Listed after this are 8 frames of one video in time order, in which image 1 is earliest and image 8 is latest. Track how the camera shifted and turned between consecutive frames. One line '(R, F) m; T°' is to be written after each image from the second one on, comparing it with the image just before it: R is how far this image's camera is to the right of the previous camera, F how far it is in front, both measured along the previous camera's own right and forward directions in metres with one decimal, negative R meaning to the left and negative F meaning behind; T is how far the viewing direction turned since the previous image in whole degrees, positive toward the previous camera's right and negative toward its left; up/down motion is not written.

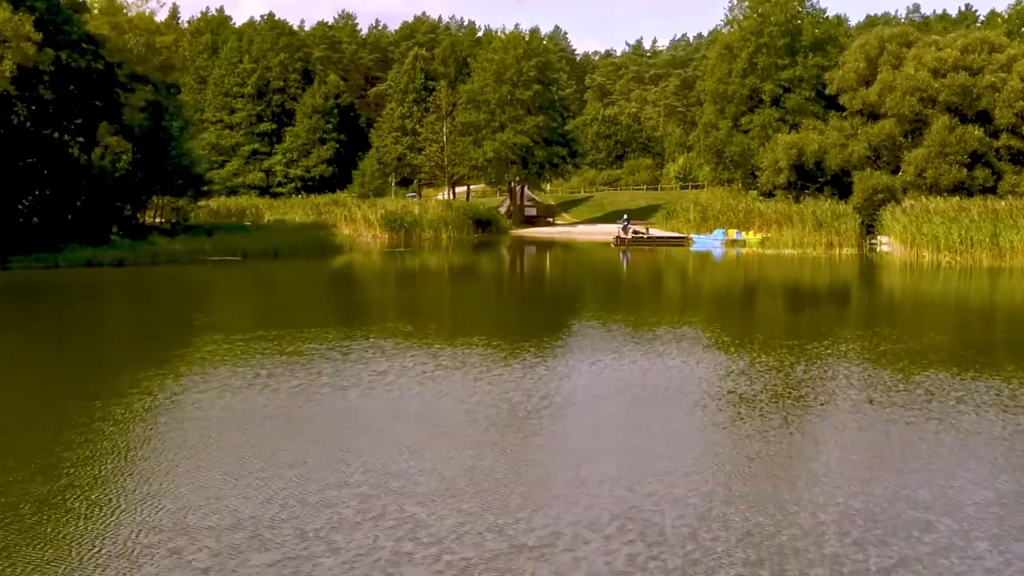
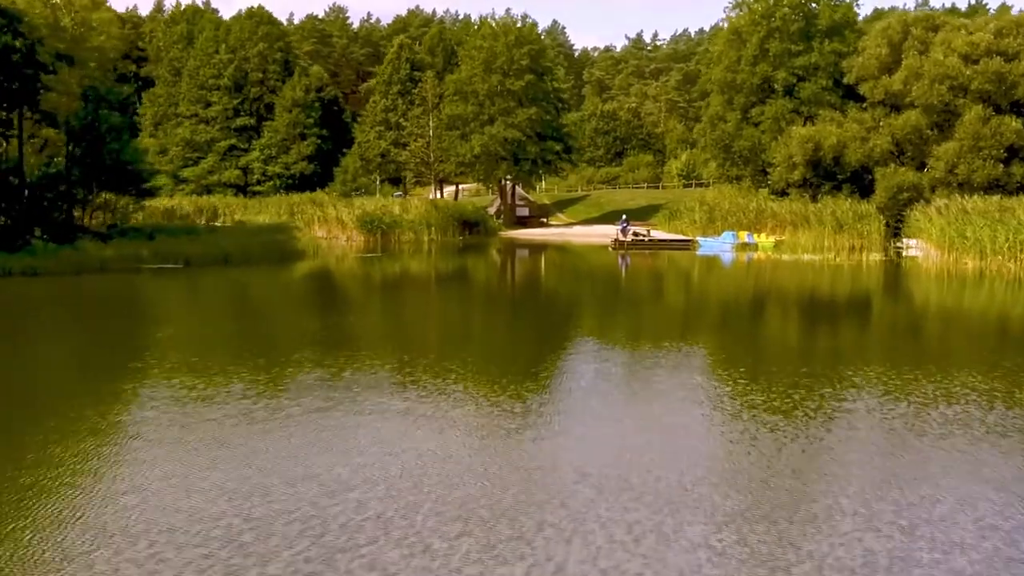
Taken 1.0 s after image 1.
(+0.6, +4.1) m; 0°
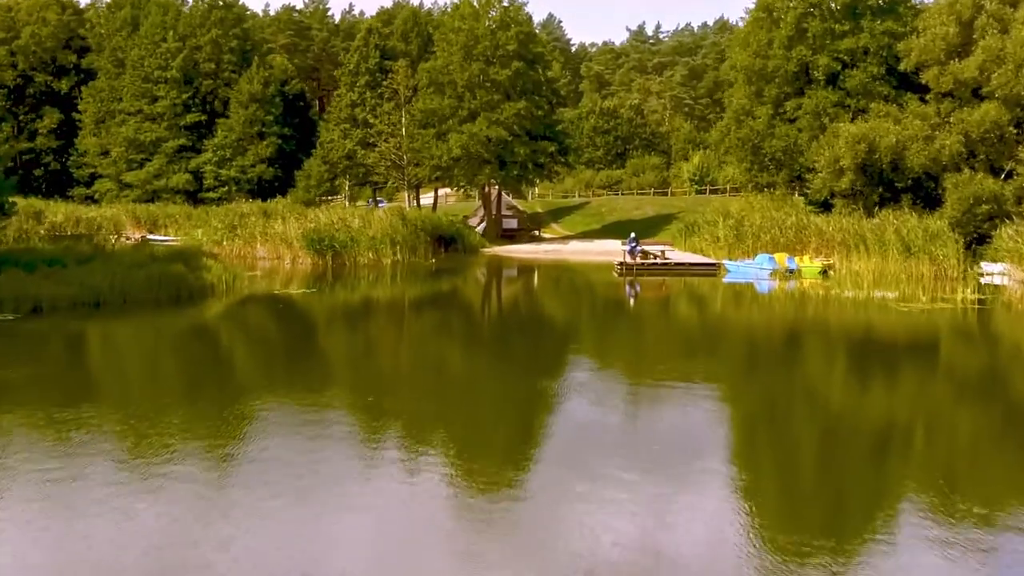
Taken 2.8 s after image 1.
(+0.6, +7.9) m; 0°
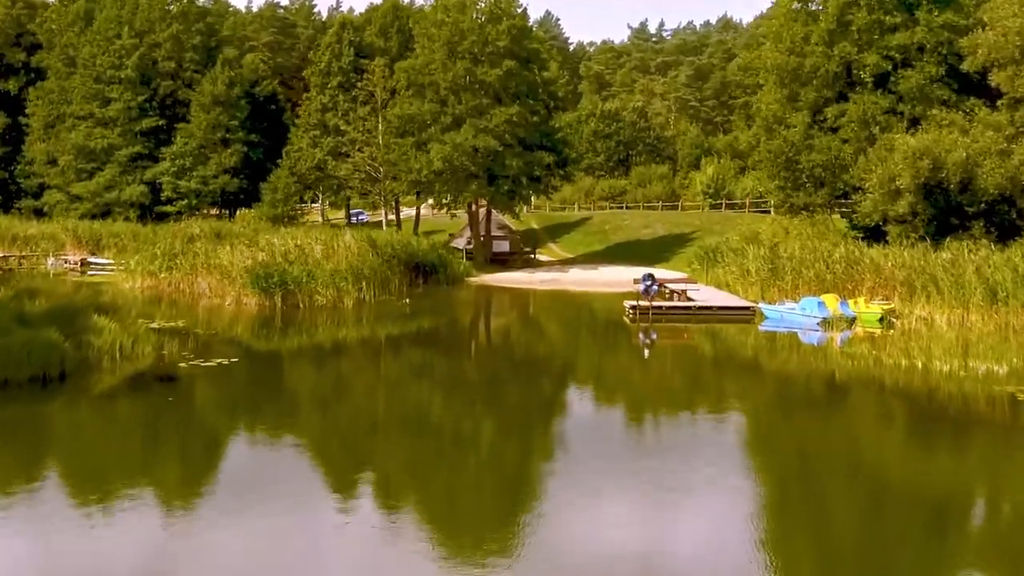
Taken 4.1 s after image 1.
(+0.2, +5.8) m; 0°
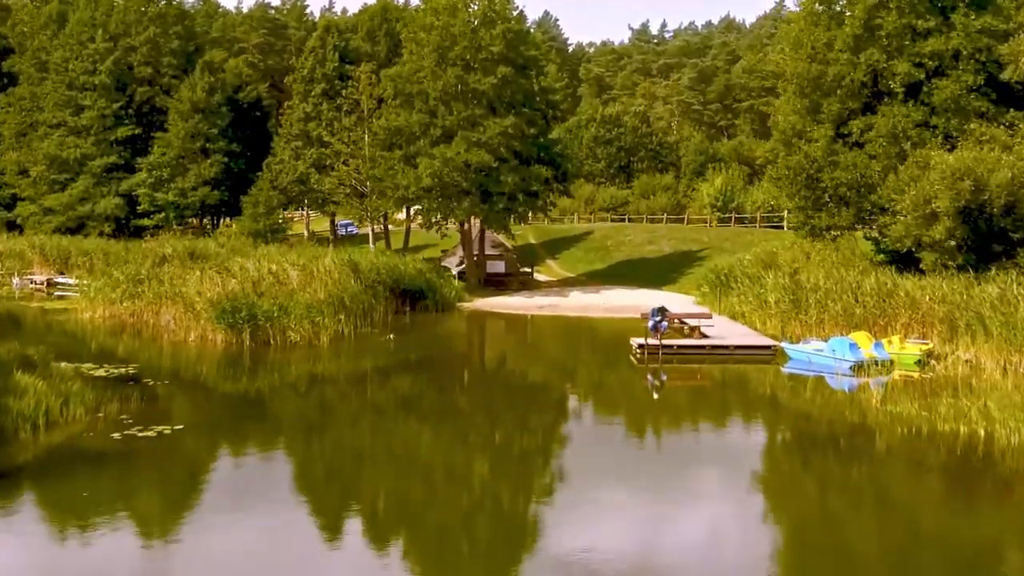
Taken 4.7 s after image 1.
(+0.1, +2.7) m; 0°
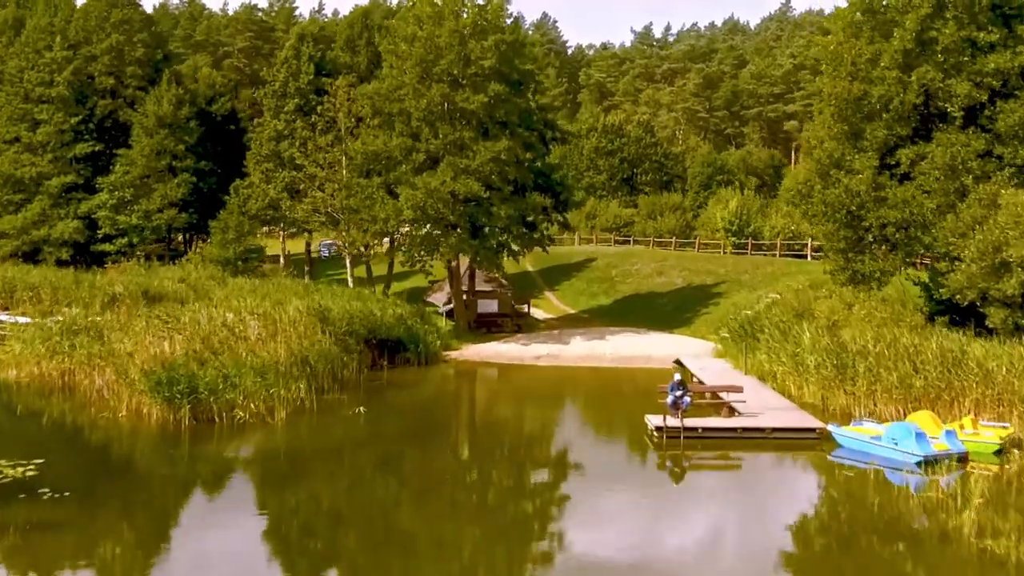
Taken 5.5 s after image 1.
(+0.2, +4.0) m; 0°
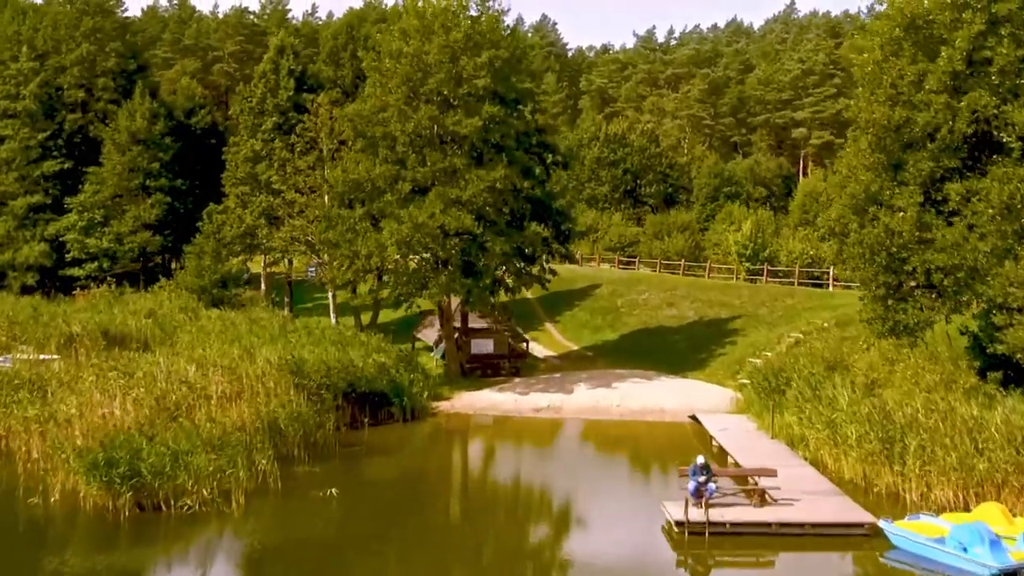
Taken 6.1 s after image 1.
(+0.1, +2.9) m; 0°
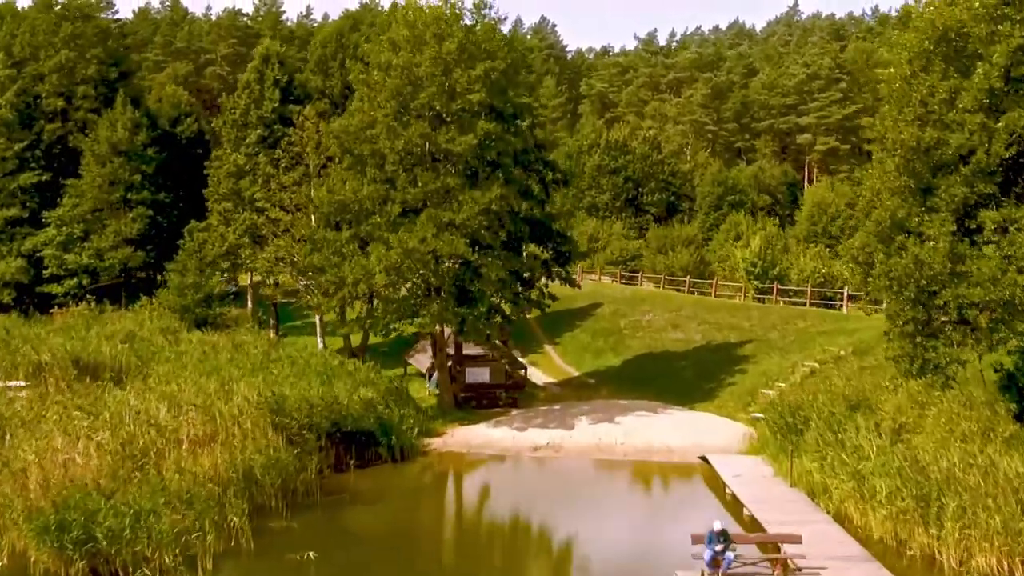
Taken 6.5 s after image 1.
(+0.1, +1.8) m; 0°
